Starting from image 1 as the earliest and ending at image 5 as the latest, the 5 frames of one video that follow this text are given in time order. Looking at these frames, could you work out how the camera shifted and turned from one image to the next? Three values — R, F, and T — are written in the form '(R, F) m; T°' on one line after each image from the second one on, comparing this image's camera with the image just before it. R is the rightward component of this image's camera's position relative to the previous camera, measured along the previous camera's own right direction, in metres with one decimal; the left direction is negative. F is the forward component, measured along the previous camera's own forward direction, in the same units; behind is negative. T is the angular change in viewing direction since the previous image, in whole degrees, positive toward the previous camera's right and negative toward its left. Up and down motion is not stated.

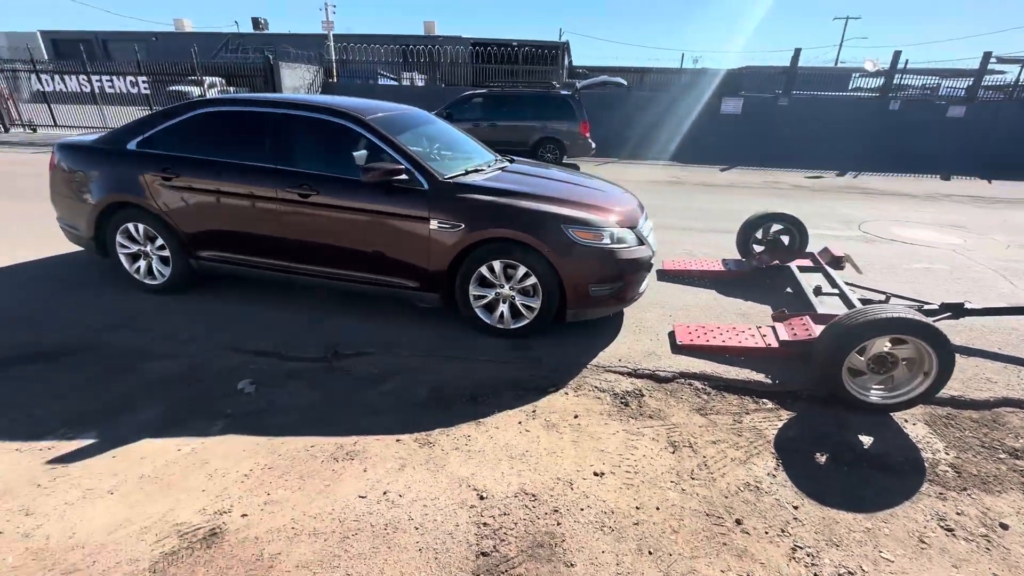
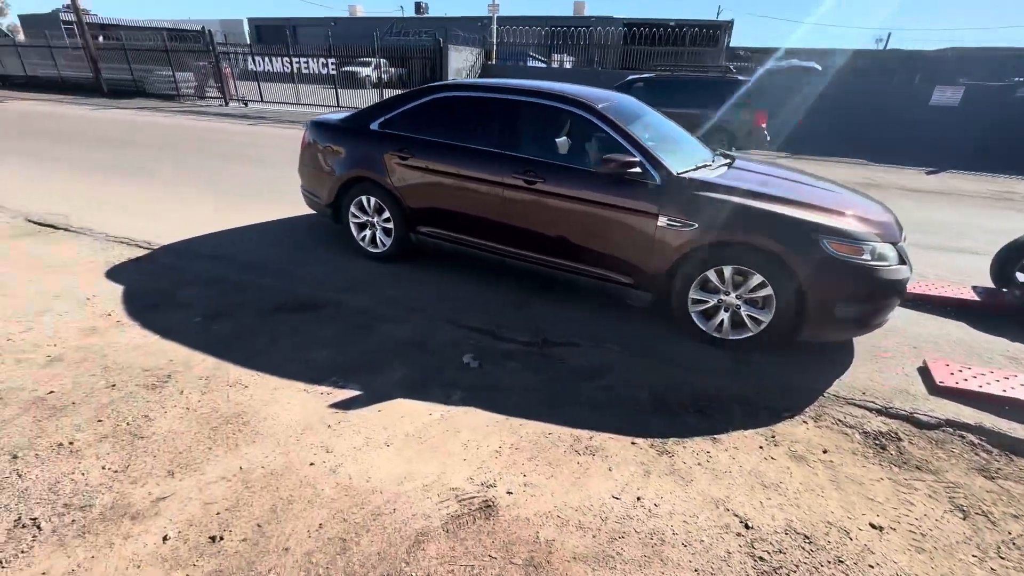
(-0.9, 0.0) m; -13°
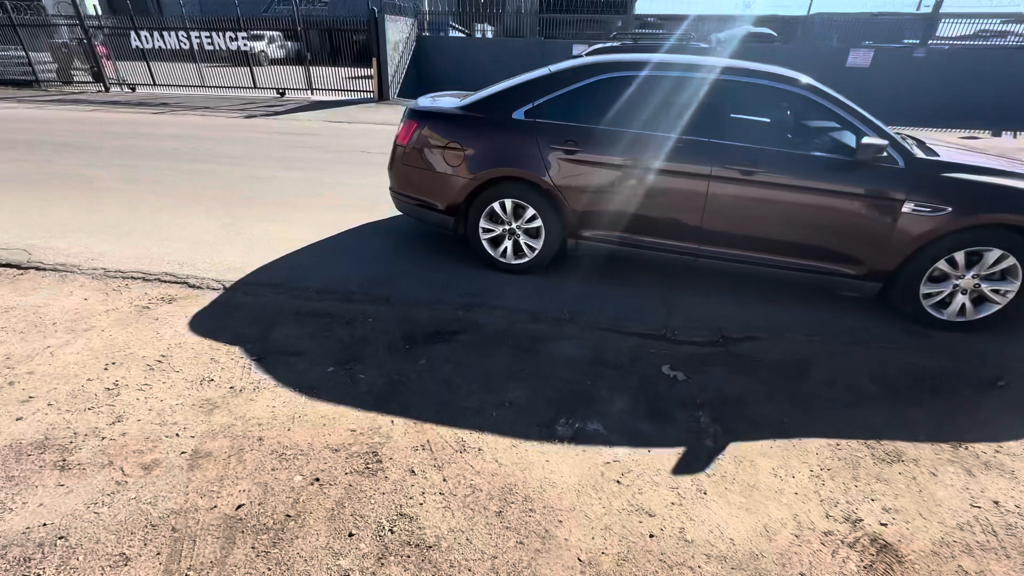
(-2.0, +0.7) m; +10°
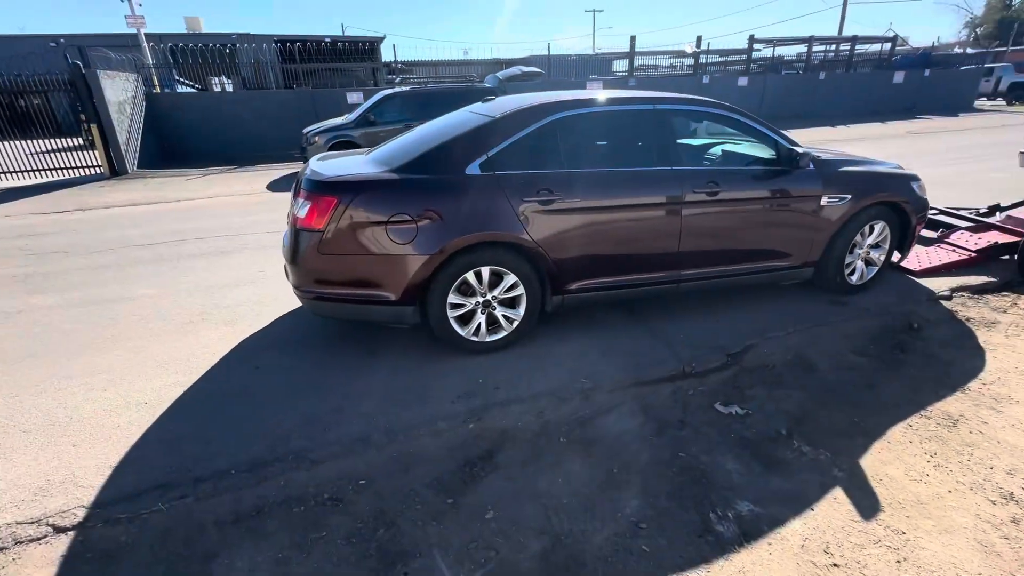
(-1.3, +1.0) m; +25°
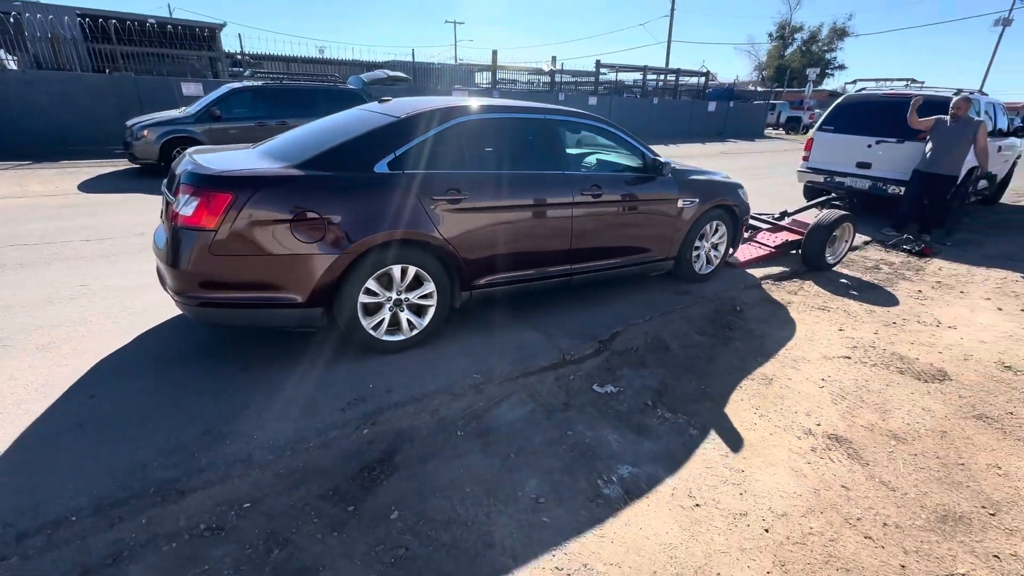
(-0.1, -0.1) m; +16°
